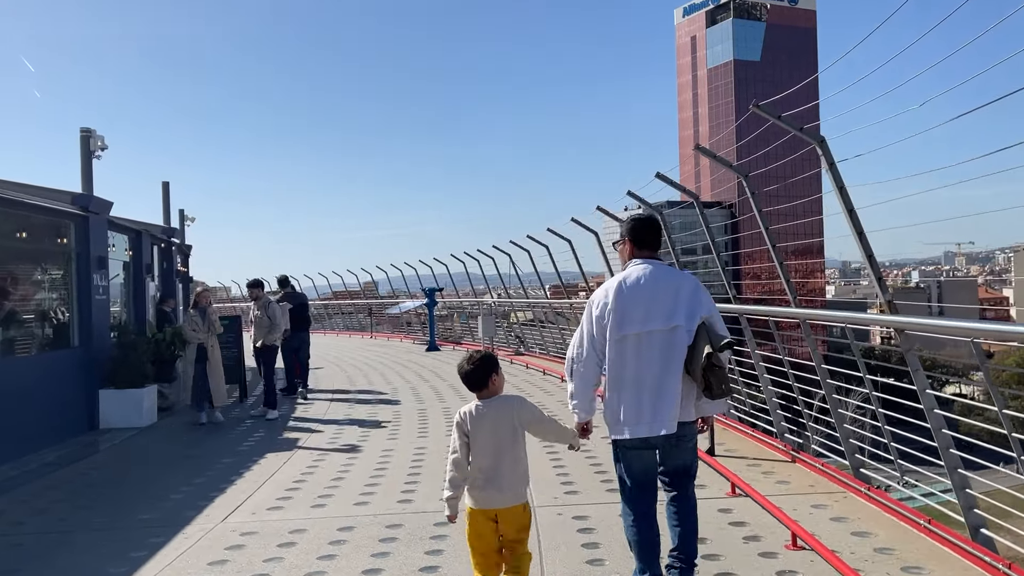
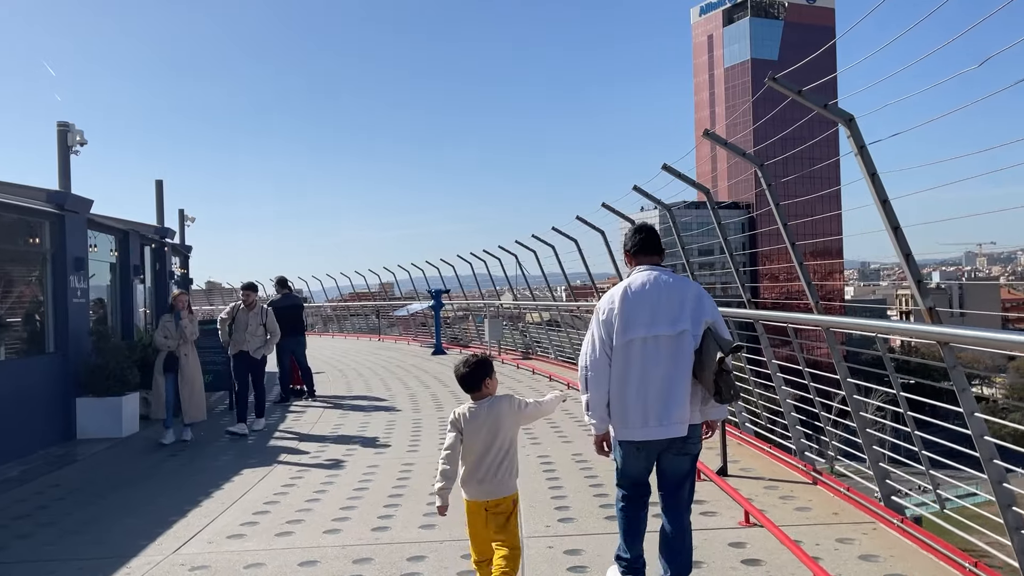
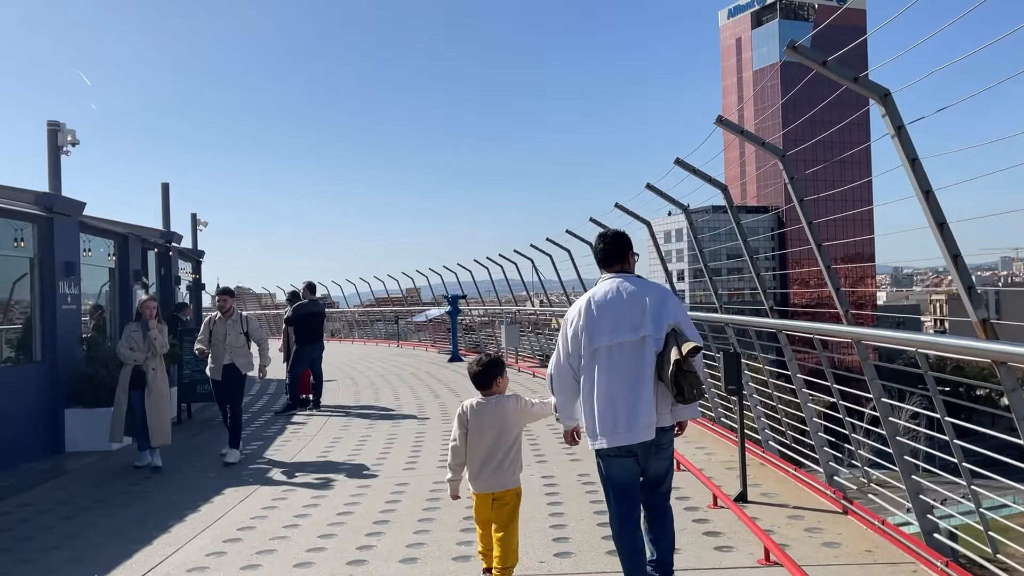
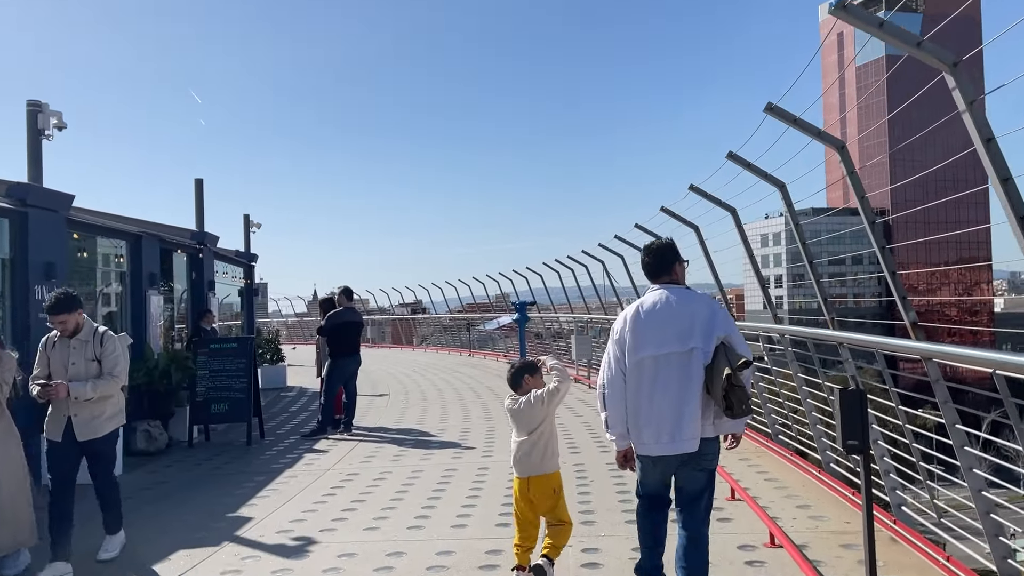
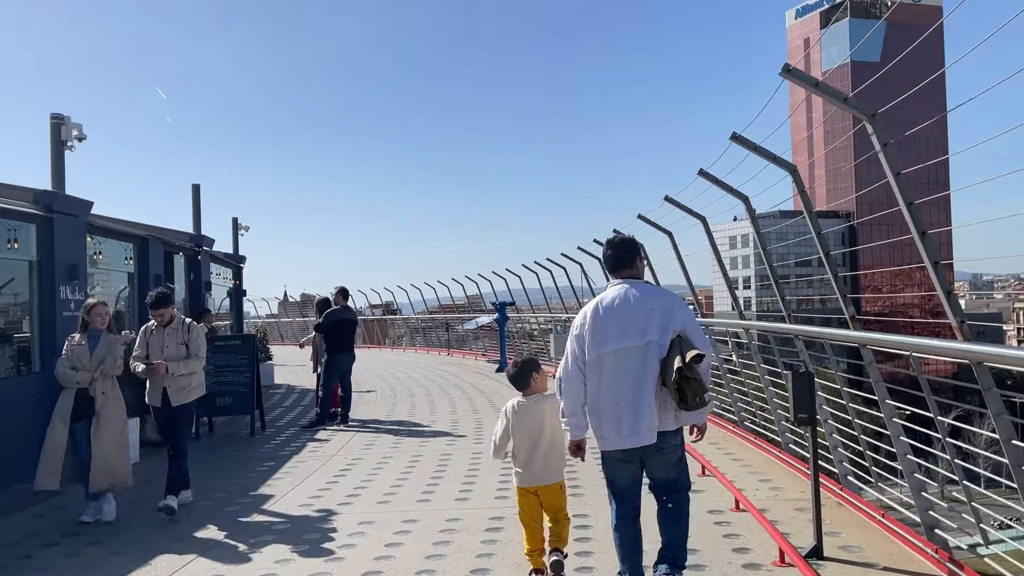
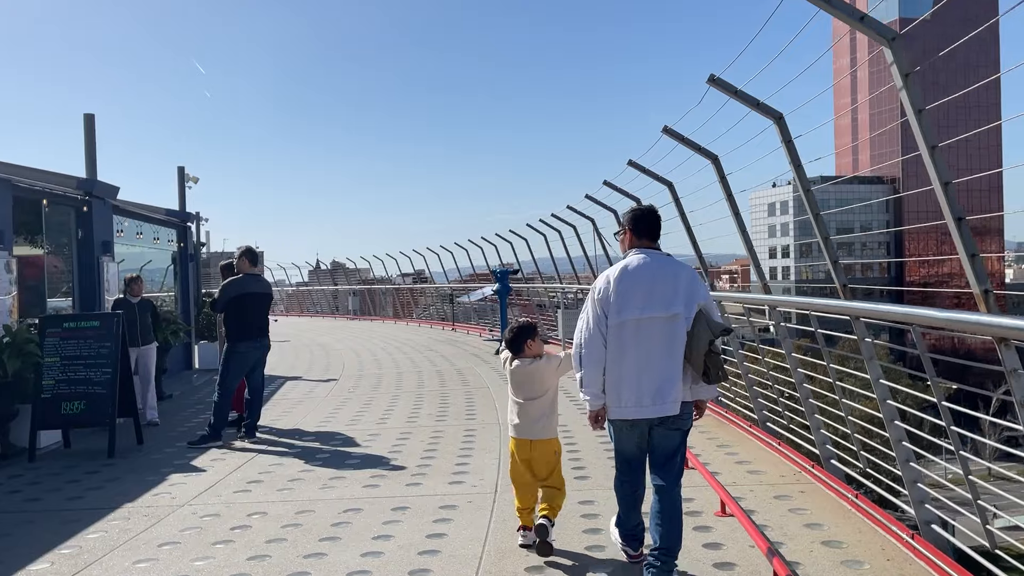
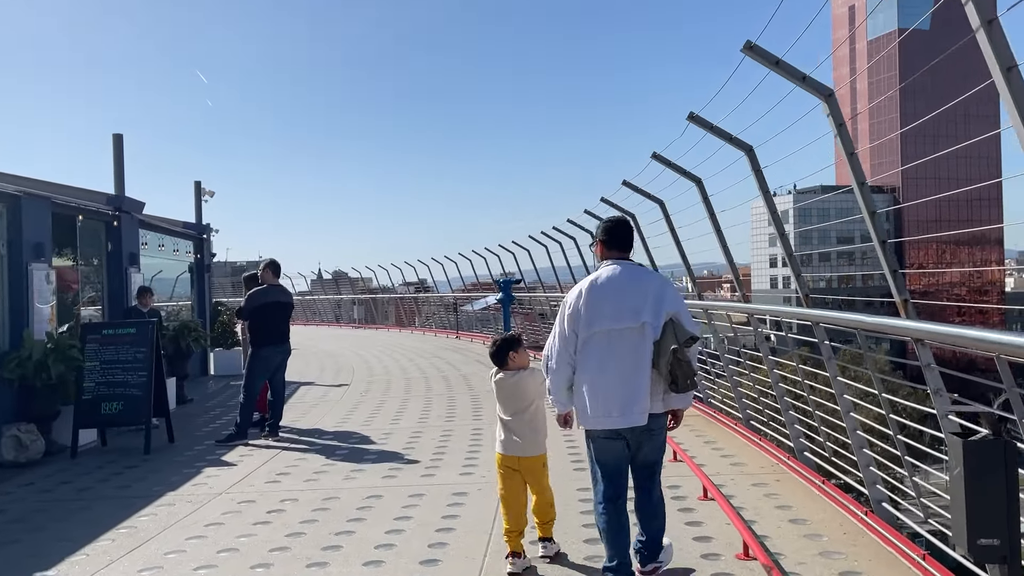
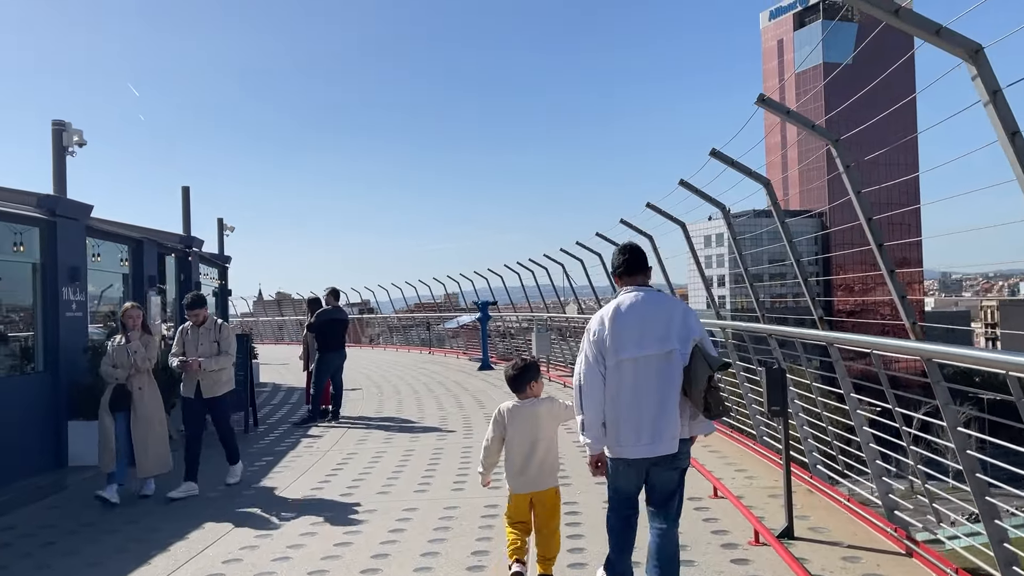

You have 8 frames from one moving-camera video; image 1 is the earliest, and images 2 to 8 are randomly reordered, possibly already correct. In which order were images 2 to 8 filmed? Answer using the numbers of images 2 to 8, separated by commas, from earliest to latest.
2, 3, 8, 5, 4, 7, 6
